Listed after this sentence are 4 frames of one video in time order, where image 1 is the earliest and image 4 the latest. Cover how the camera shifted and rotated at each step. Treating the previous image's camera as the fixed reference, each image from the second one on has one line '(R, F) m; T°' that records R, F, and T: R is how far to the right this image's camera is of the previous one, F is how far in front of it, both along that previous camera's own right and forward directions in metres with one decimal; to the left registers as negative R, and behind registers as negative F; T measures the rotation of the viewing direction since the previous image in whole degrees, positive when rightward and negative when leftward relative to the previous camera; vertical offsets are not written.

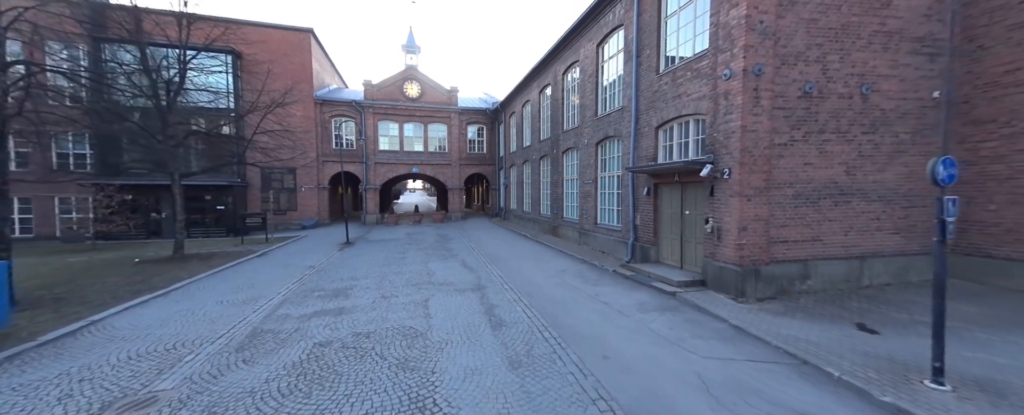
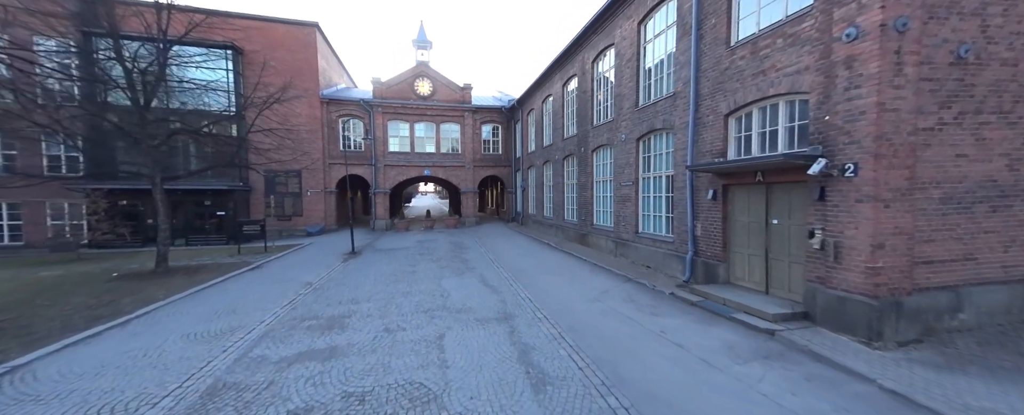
(-0.5, +1.6) m; -2°
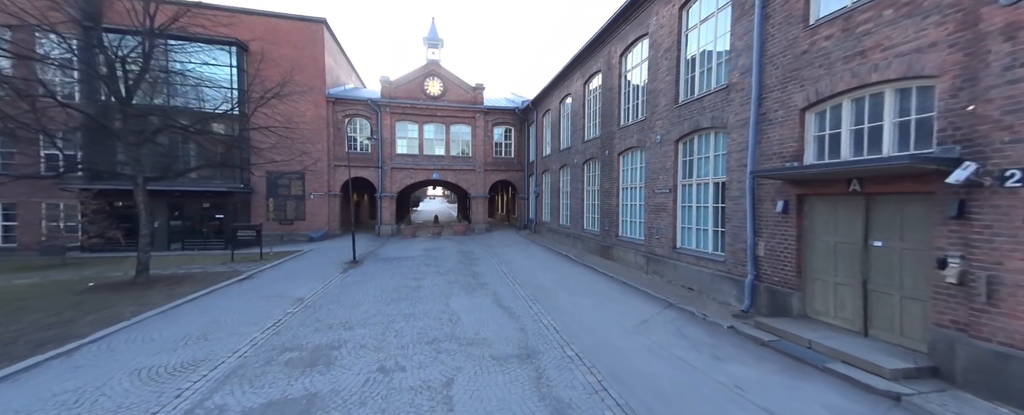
(-0.3, +1.2) m; -1°
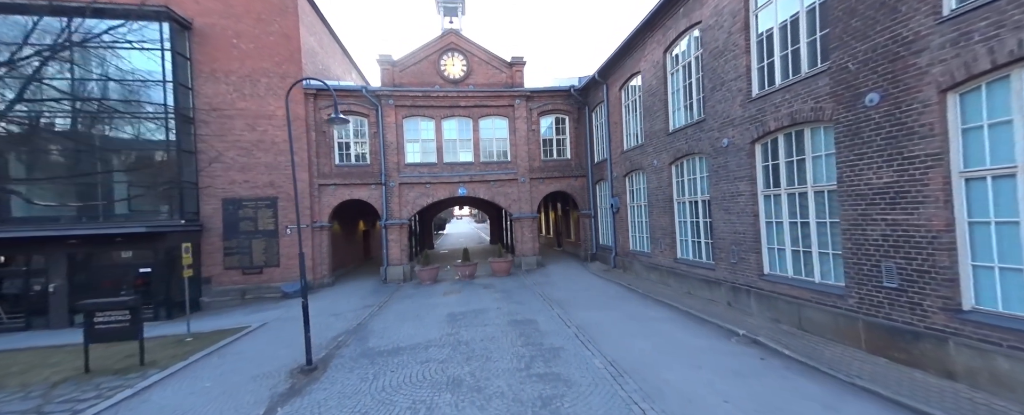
(-1.5, +6.6) m; -4°
